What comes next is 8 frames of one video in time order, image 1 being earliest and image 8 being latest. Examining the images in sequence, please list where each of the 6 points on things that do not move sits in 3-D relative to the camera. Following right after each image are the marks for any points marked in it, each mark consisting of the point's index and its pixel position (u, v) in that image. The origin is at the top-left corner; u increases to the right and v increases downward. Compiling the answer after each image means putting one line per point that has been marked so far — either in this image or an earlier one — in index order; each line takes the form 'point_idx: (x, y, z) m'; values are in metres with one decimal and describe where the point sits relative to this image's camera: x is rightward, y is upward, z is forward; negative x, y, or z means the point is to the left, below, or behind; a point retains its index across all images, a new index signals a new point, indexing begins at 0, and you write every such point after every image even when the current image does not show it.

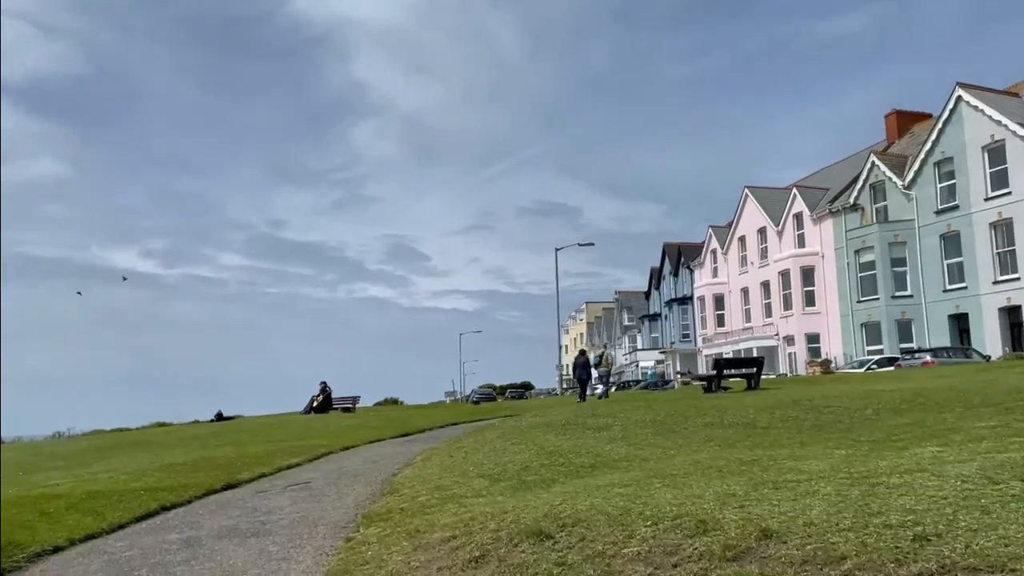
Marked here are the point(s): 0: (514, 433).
0: (0.0, -2.6, +15.8) m
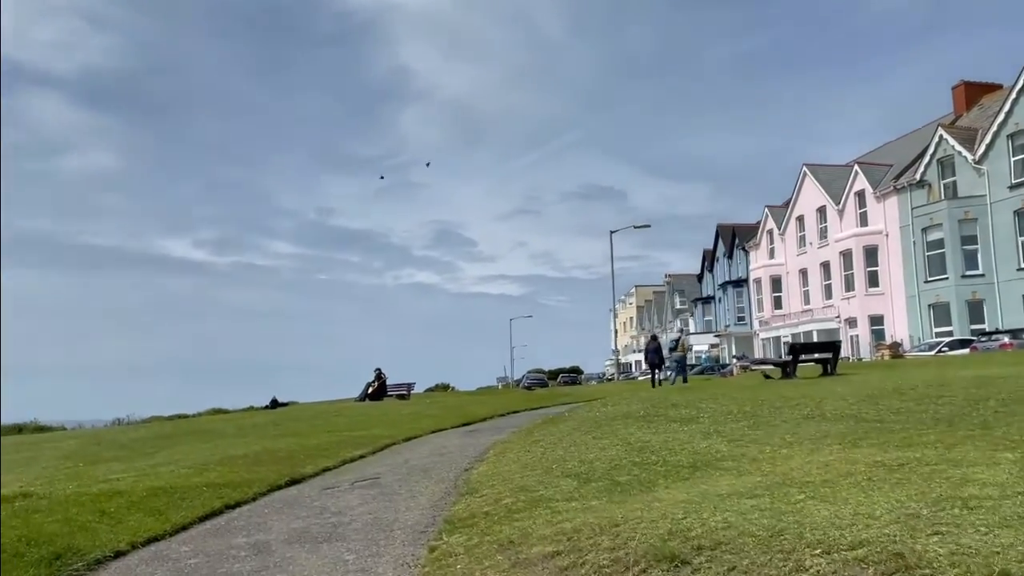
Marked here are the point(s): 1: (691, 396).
0: (+1.3, -2.3, +14.9) m
1: (+3.8, -2.3, +19.0) m
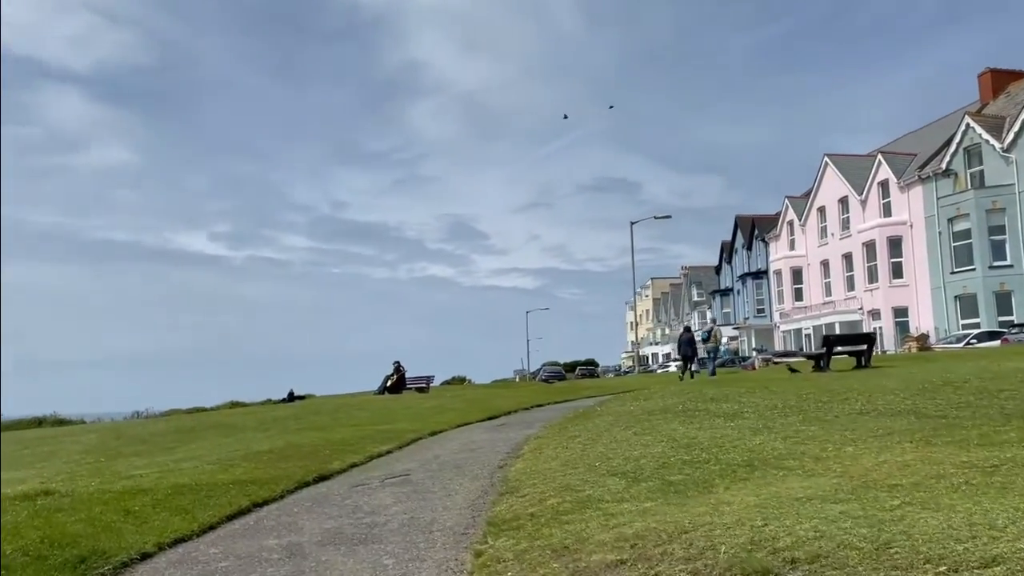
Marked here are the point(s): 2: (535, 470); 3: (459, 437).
0: (+1.9, -2.1, +14.3) m
1: (+4.4, -2.1, +18.4) m
2: (+0.3, -2.4, +11.5) m
3: (-1.1, -3.1, +18.8) m
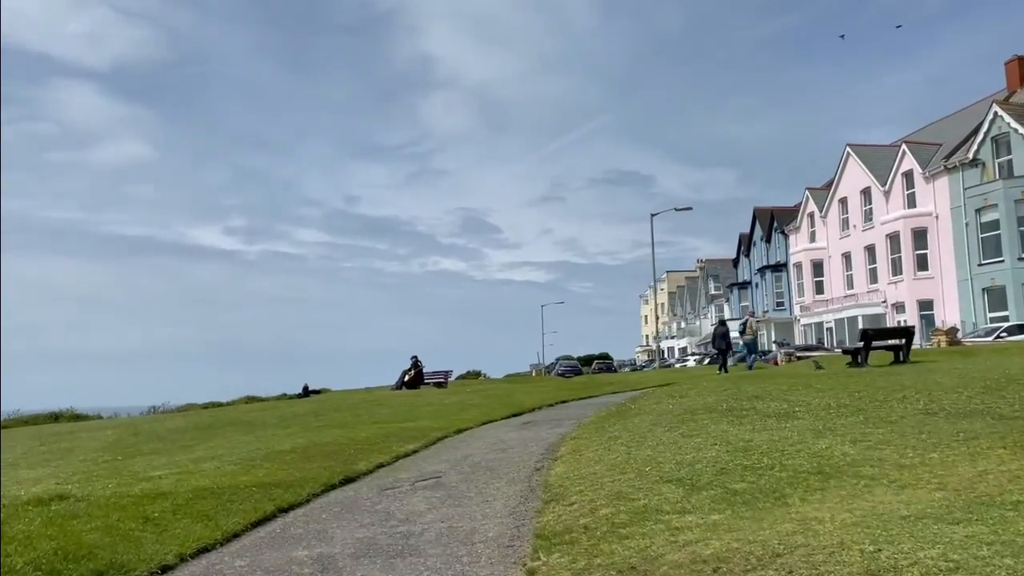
0: (+2.4, -2.0, +13.6) m
1: (+5.0, -1.9, +17.6) m
2: (+0.8, -2.3, +10.8) m
3: (-0.5, -3.0, +18.1) m
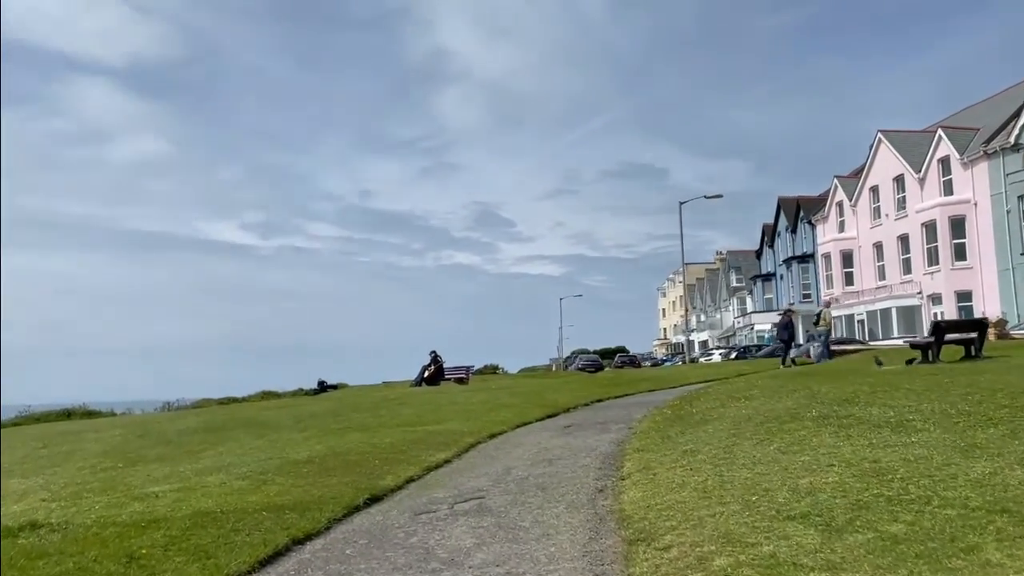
0: (+3.1, -1.8, +11.5) m
1: (+5.8, -1.7, +15.5) m
2: (+1.4, -2.1, +8.8) m
3: (+0.3, -2.8, +16.1) m
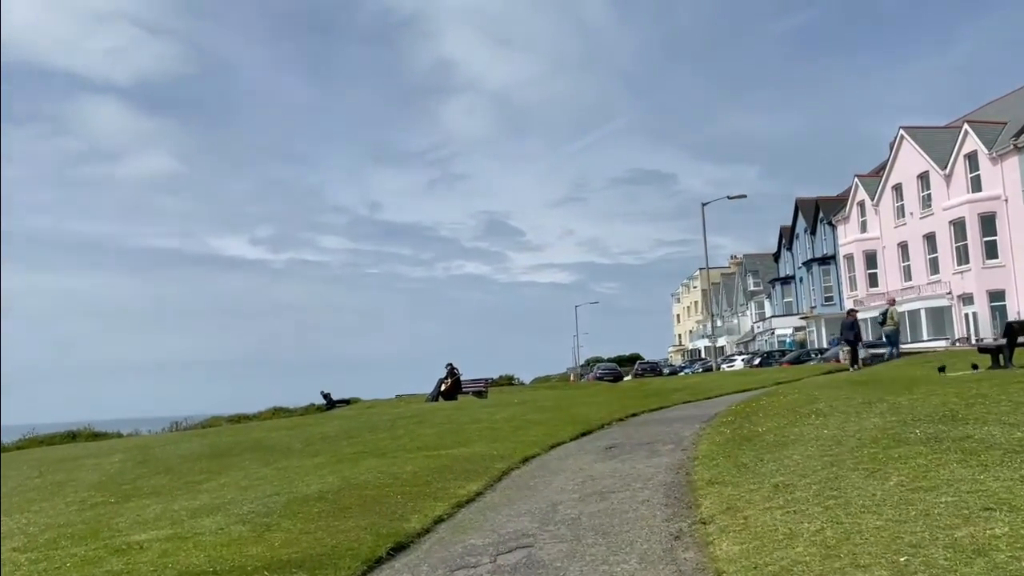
0: (+3.7, -1.8, +9.6) m
1: (+6.4, -1.7, +13.6) m
2: (+2.0, -2.1, +6.9) m
3: (+0.9, -2.9, +14.2) m
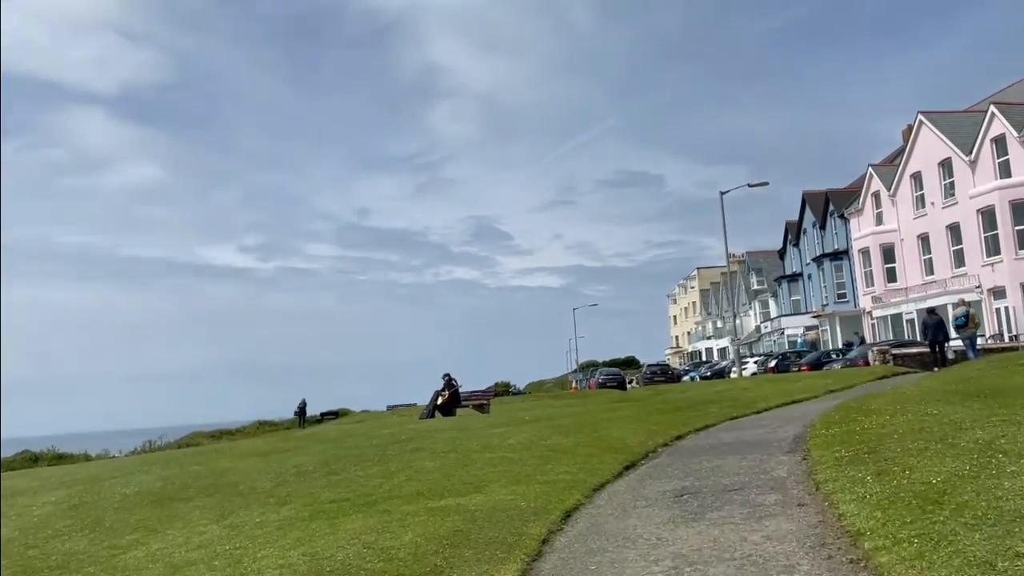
0: (+4.2, -1.6, +5.3) m
1: (+6.9, -1.5, +9.3) m
2: (+2.5, -1.9, +2.5) m
3: (+1.4, -2.7, +9.8) m
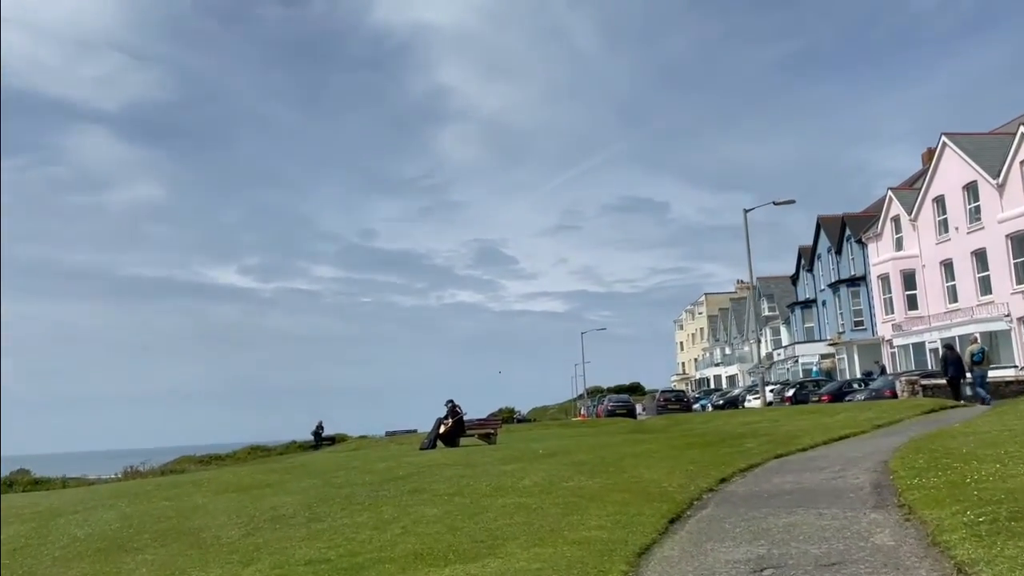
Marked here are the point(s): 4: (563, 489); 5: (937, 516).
0: (+4.5, -1.5, +2.5) m
1: (+7.2, -1.6, +6.5) m
2: (+2.8, -1.8, -0.3) m
3: (+1.7, -2.8, +7.0) m
4: (+1.0, -3.6, +16.1) m
5: (+4.7, -2.5, +9.8) m
